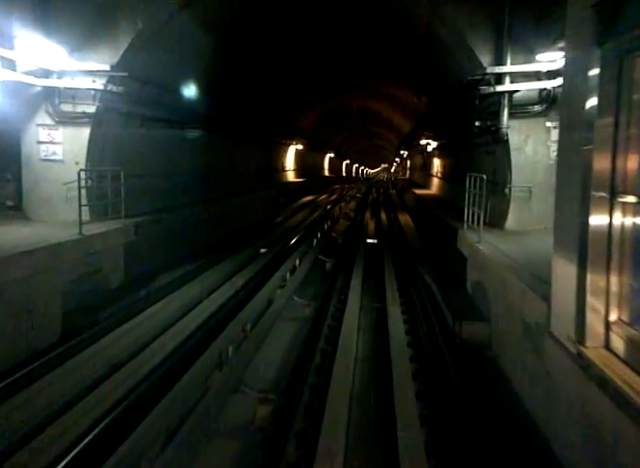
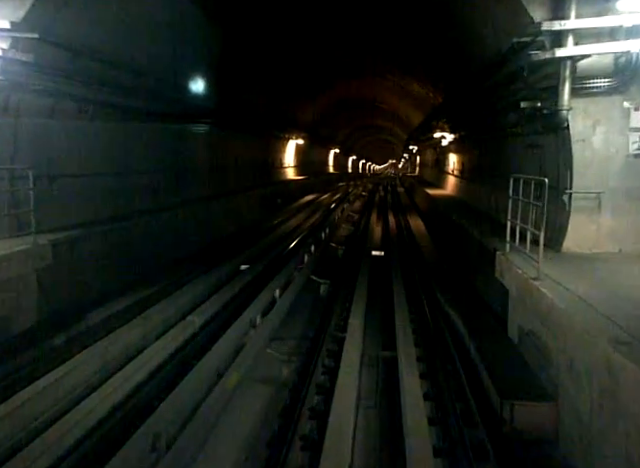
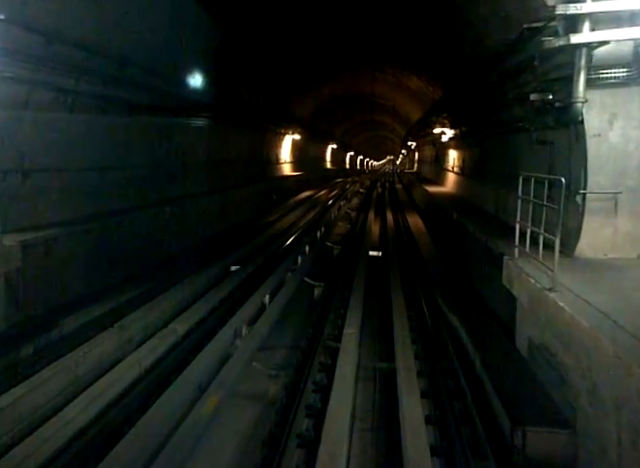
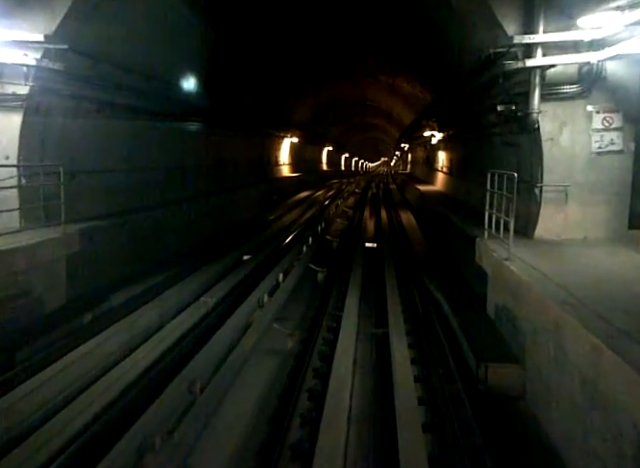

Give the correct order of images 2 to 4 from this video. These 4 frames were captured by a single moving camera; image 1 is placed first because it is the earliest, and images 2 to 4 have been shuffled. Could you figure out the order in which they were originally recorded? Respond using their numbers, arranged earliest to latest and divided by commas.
4, 2, 3
